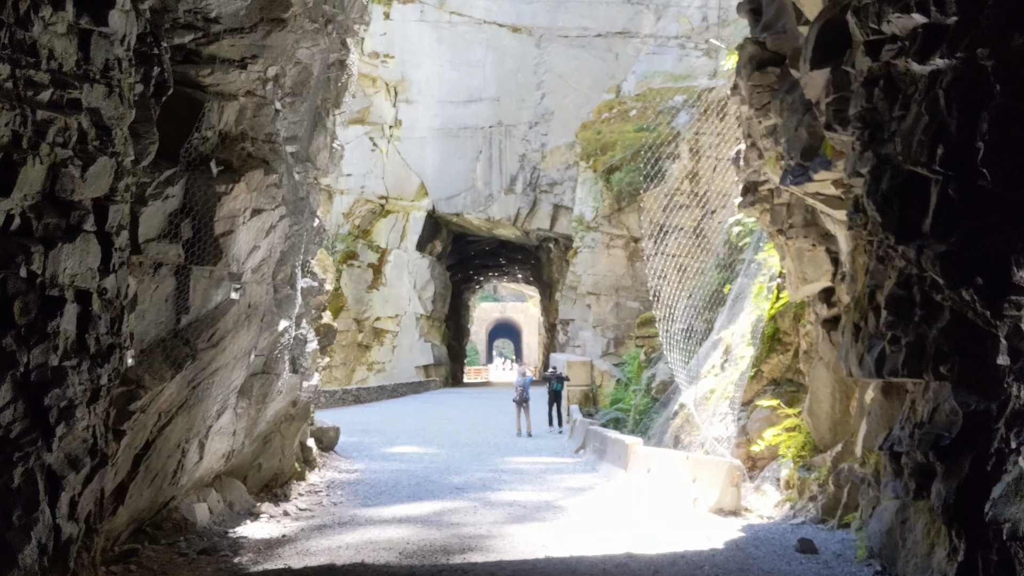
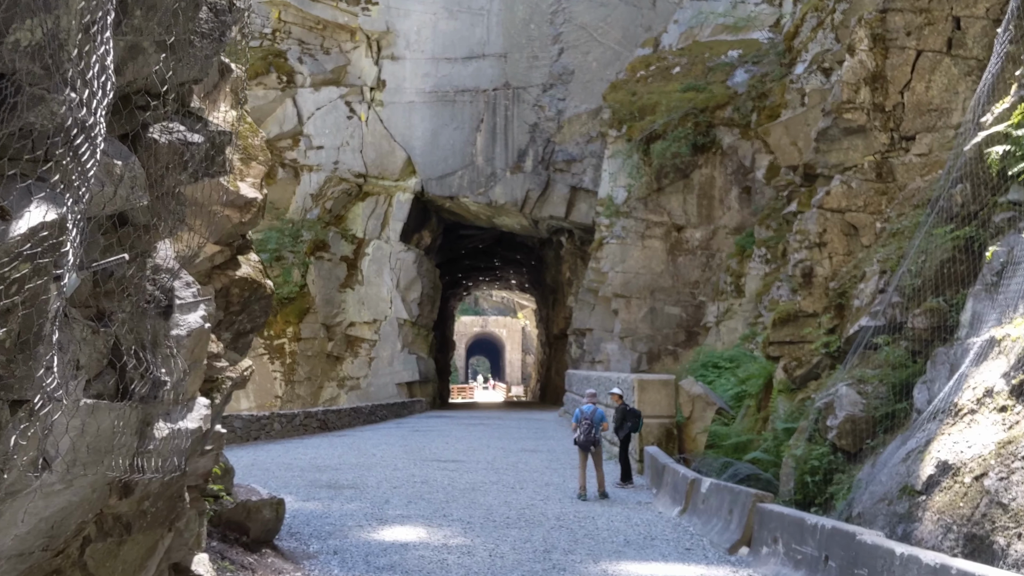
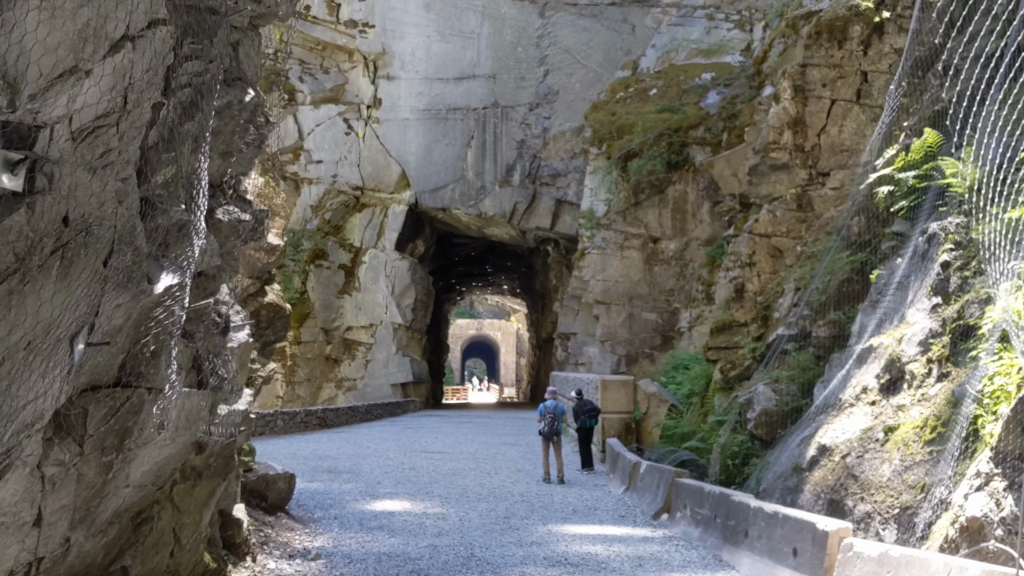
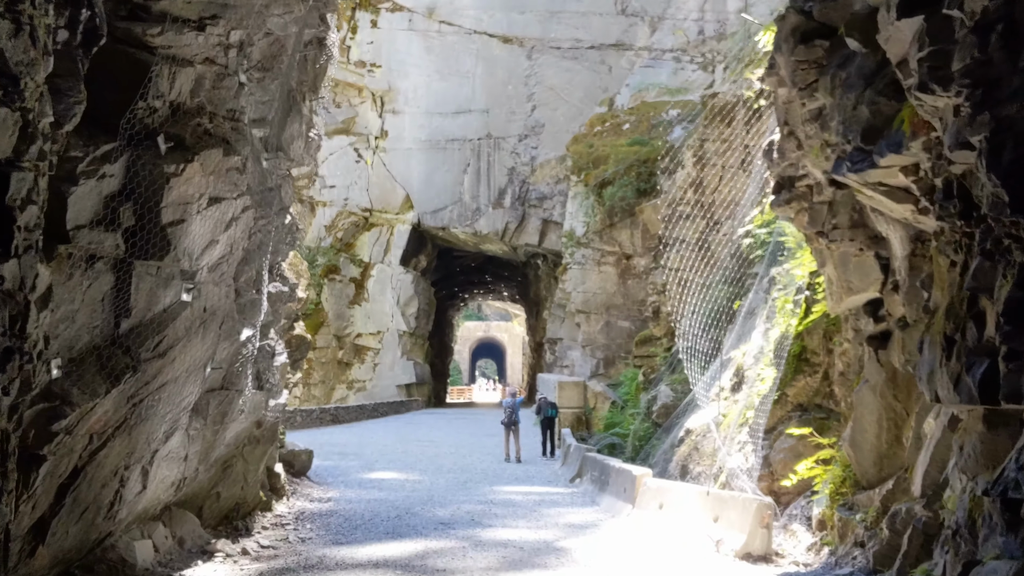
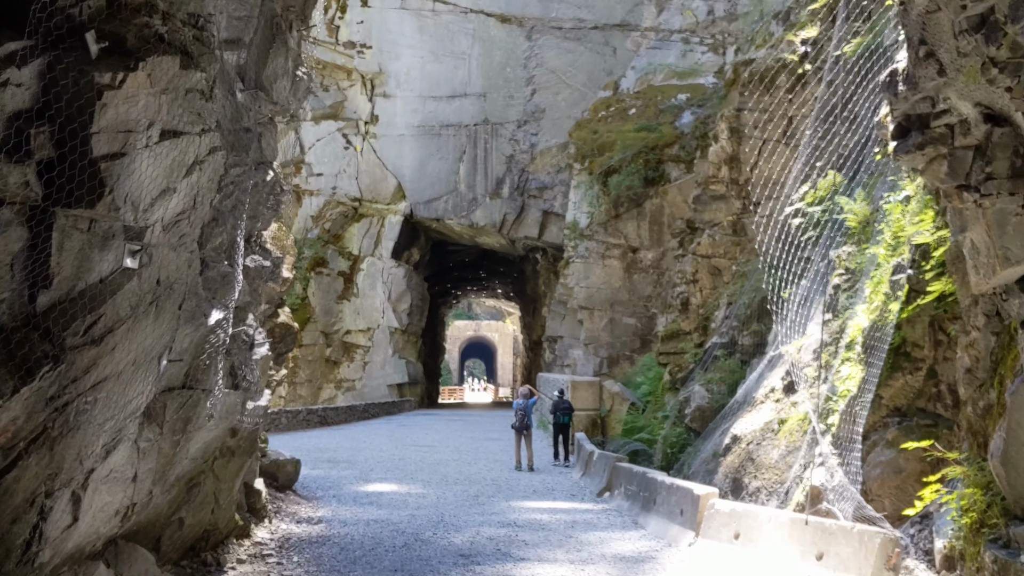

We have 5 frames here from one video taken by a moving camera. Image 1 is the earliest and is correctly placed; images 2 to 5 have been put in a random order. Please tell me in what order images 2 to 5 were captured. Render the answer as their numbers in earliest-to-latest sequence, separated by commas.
4, 5, 3, 2
